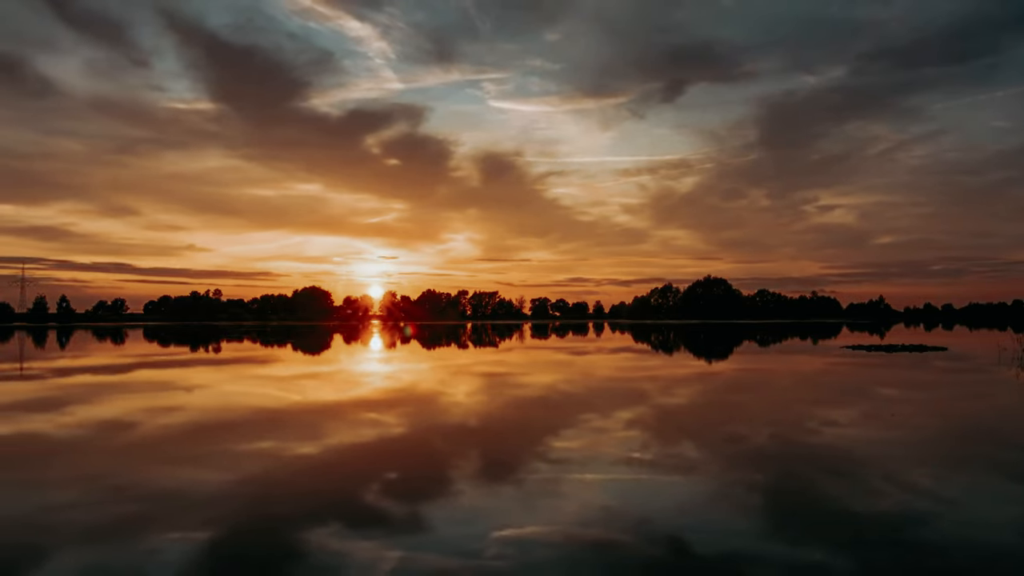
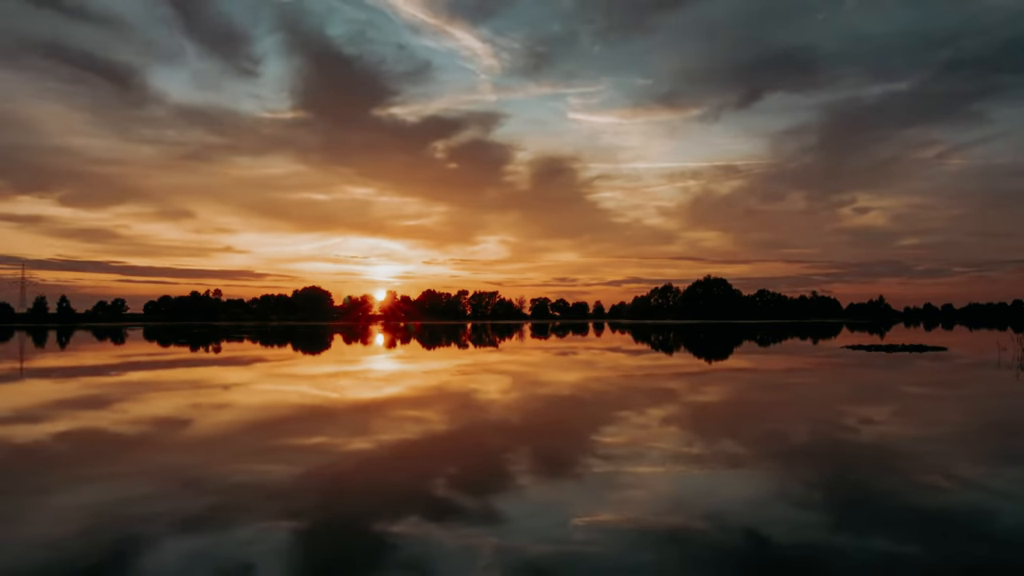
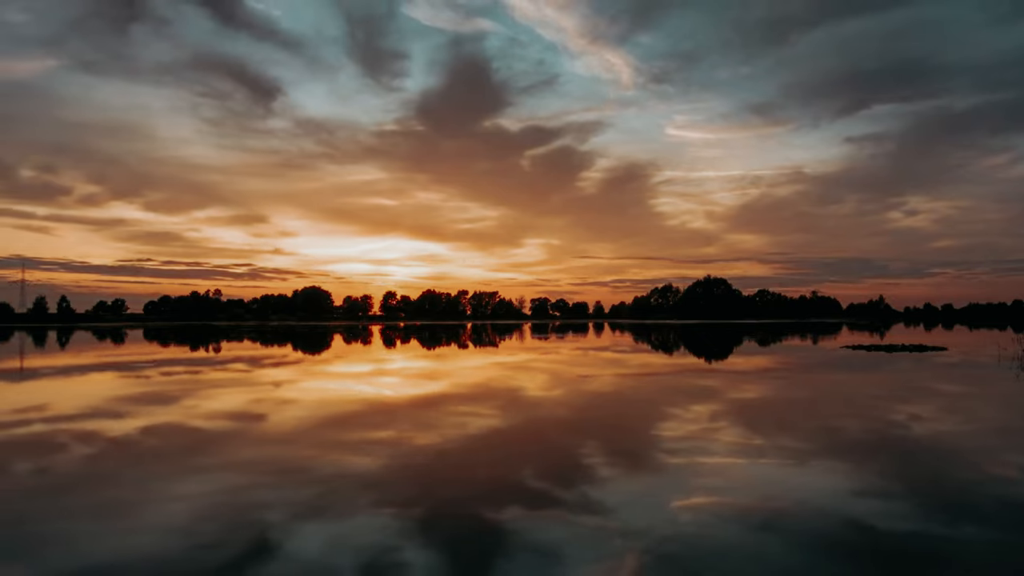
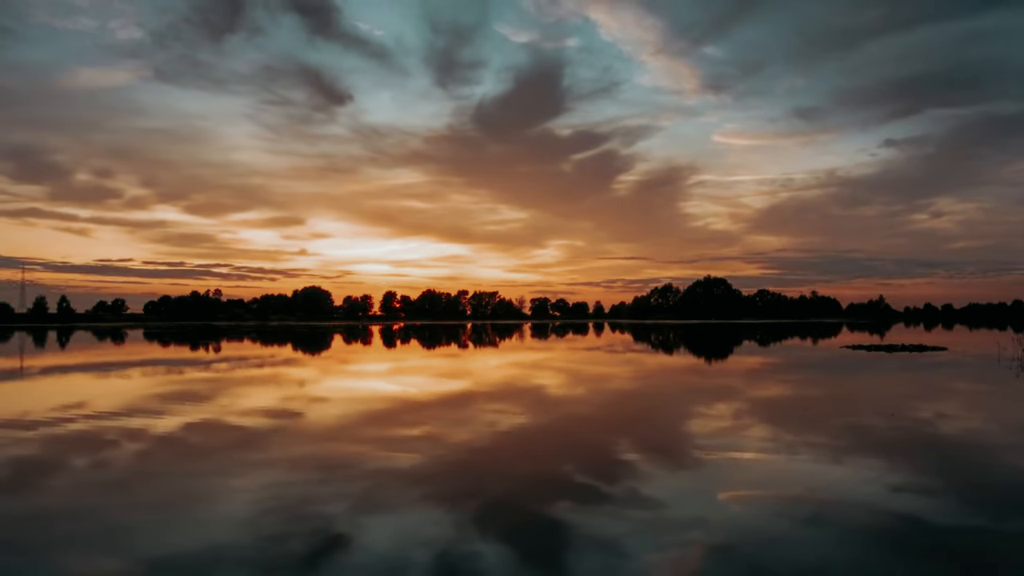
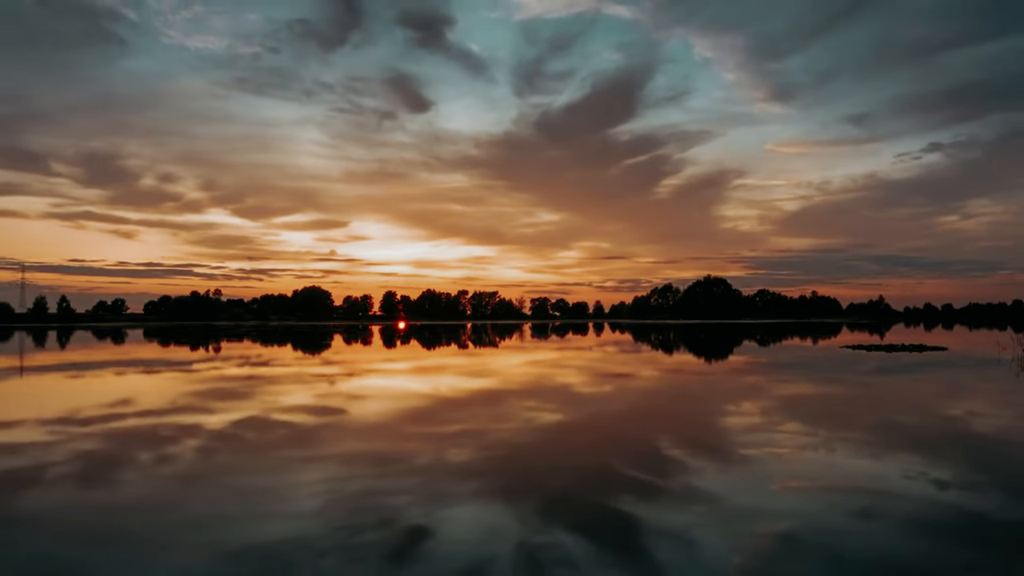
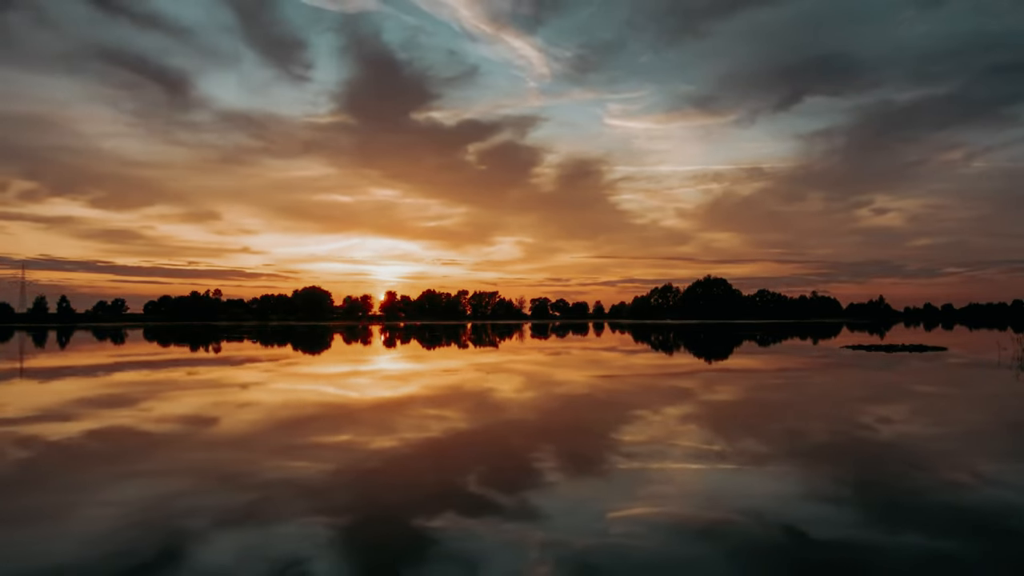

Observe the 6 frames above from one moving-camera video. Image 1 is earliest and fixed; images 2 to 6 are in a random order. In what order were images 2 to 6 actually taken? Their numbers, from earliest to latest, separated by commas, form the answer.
2, 6, 3, 4, 5
